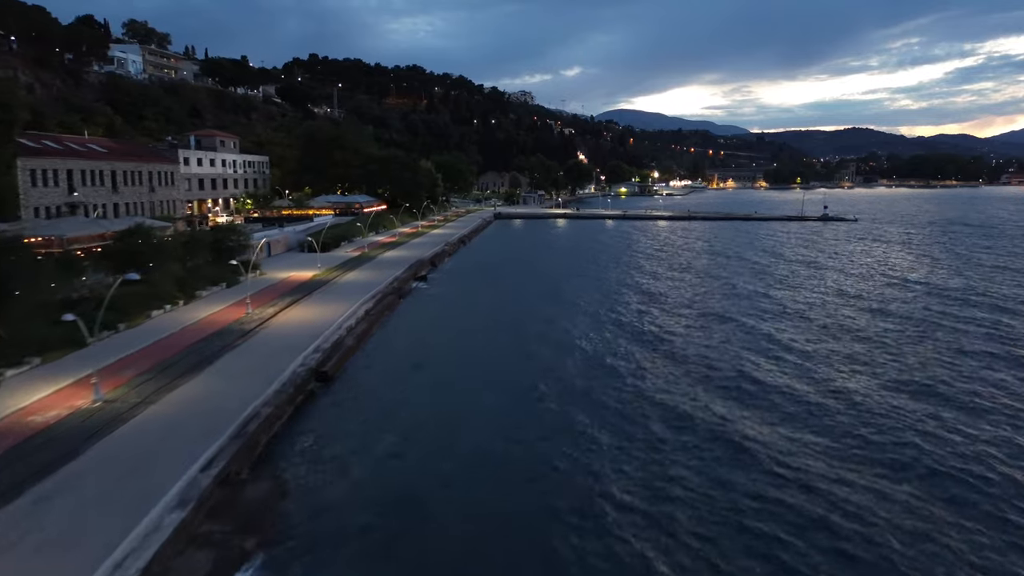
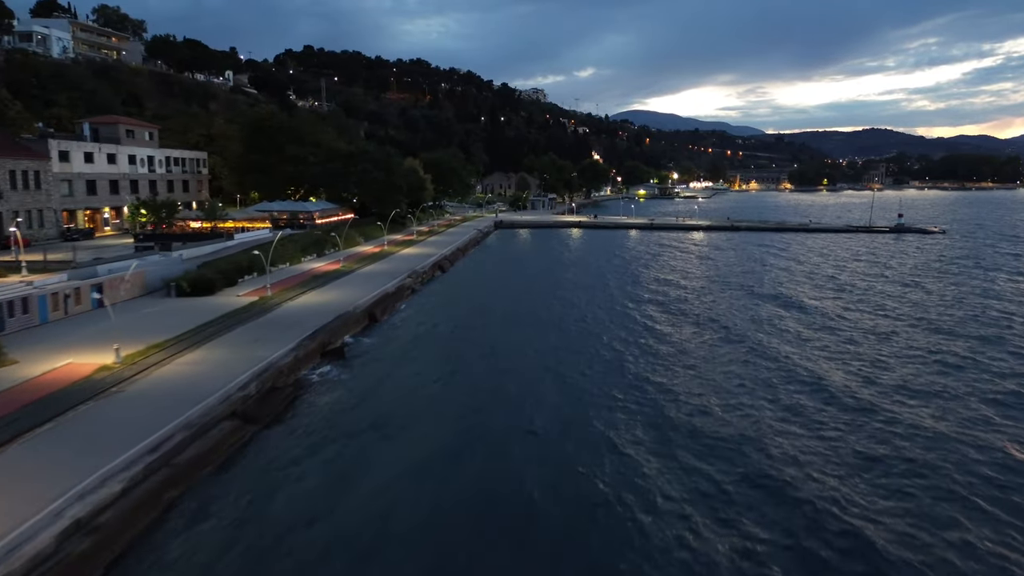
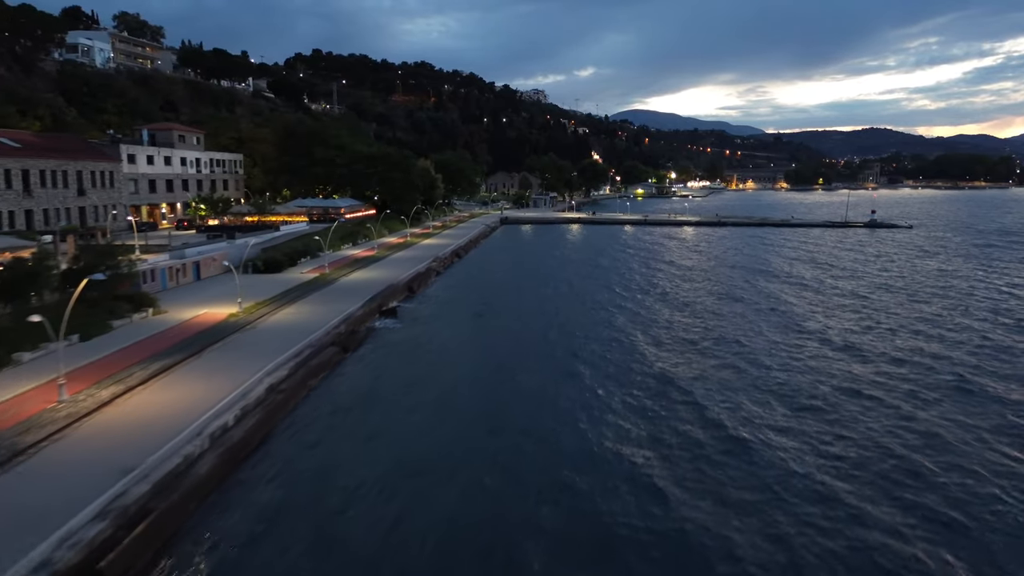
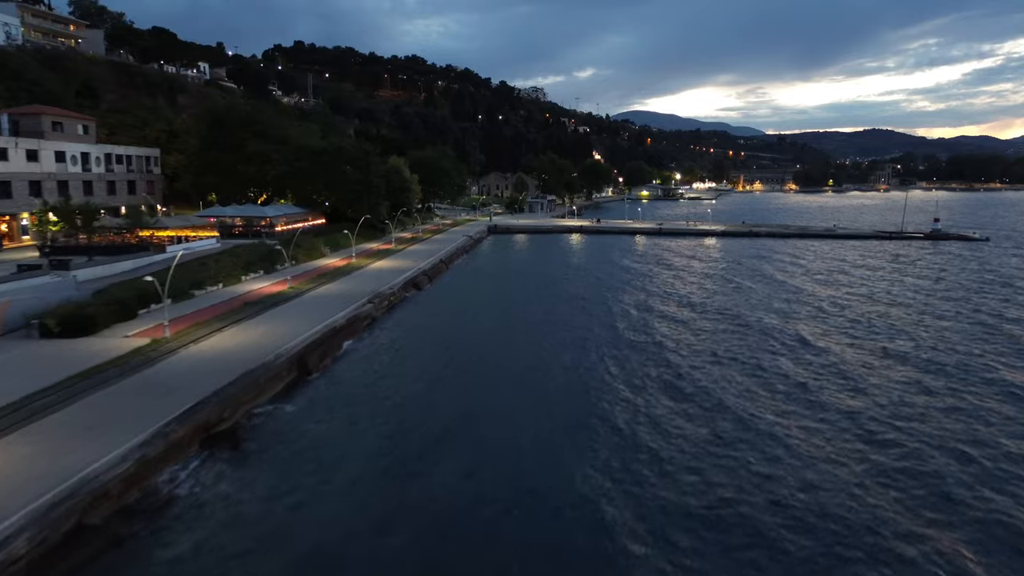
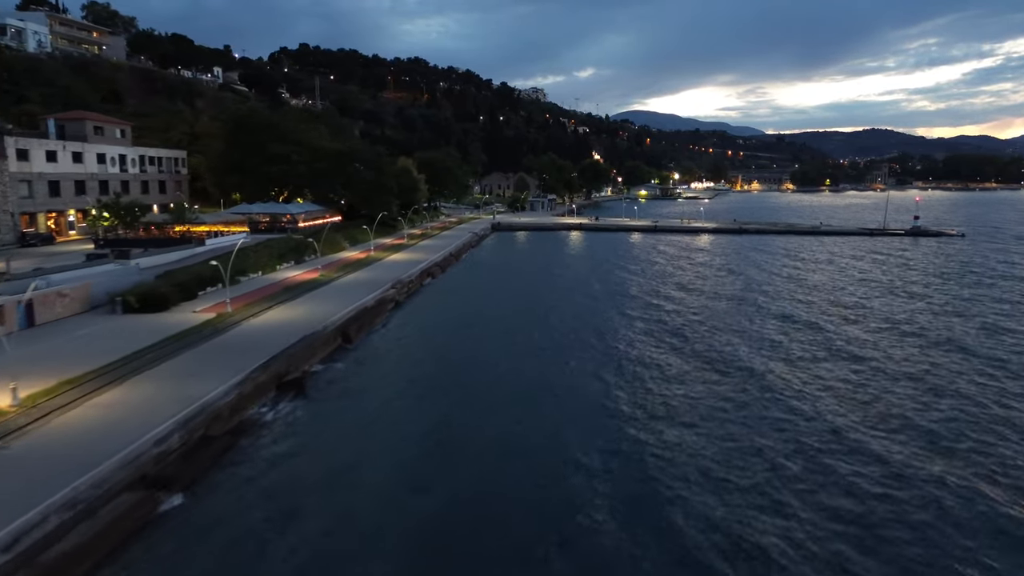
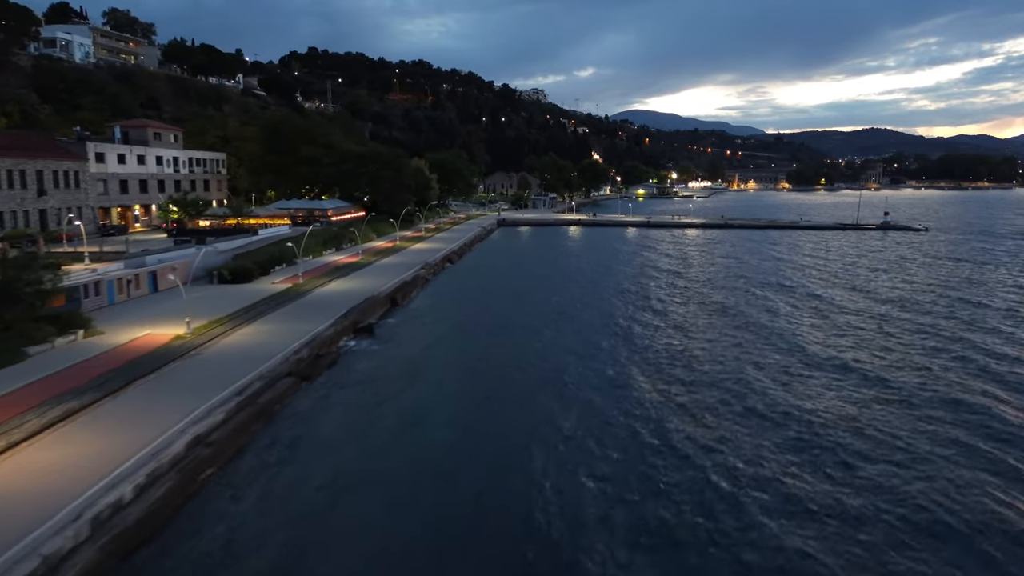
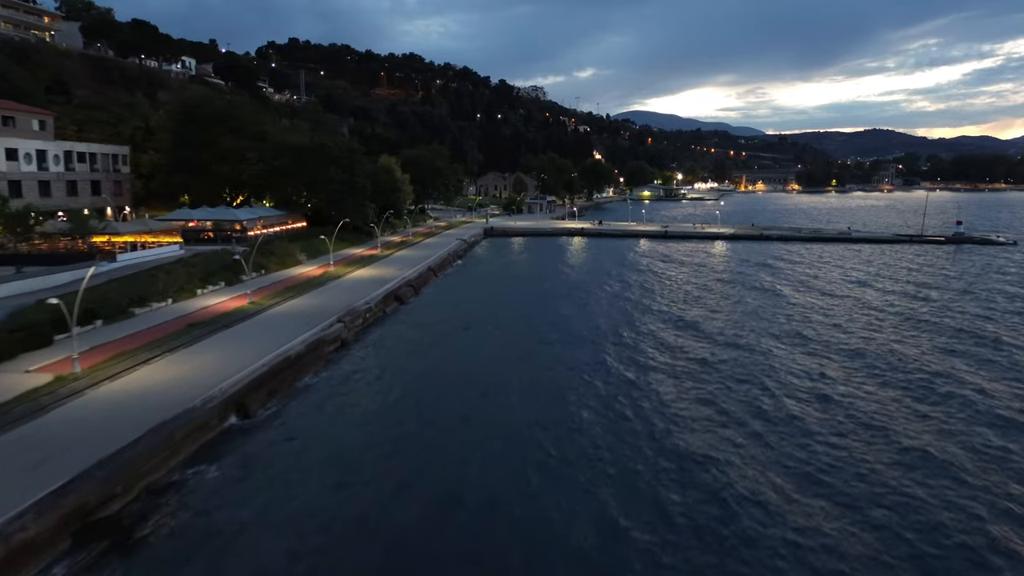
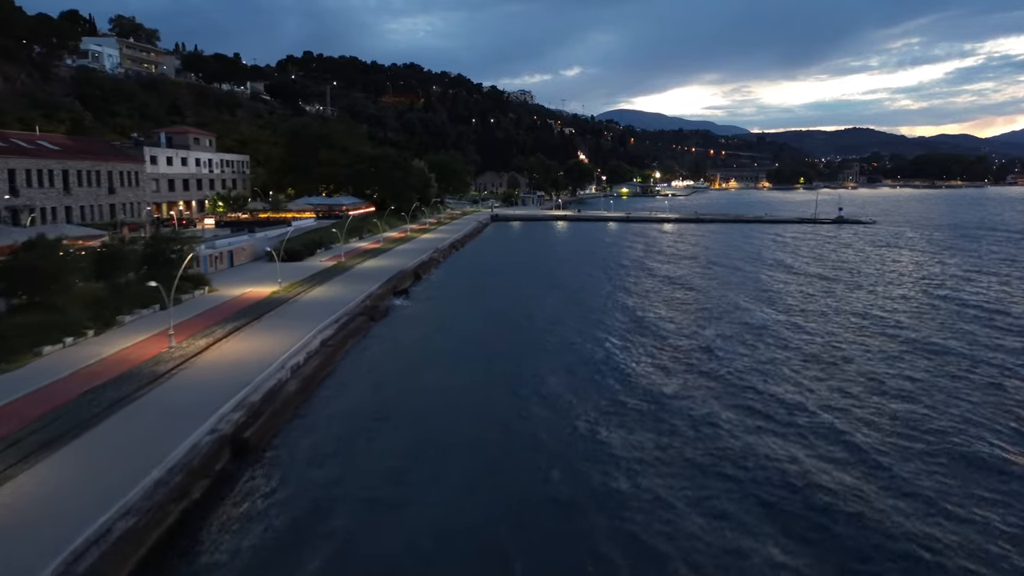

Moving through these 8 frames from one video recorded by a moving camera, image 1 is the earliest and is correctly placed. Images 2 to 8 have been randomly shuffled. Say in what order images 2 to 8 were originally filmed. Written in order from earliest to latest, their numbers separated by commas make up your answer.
8, 3, 6, 2, 5, 4, 7
